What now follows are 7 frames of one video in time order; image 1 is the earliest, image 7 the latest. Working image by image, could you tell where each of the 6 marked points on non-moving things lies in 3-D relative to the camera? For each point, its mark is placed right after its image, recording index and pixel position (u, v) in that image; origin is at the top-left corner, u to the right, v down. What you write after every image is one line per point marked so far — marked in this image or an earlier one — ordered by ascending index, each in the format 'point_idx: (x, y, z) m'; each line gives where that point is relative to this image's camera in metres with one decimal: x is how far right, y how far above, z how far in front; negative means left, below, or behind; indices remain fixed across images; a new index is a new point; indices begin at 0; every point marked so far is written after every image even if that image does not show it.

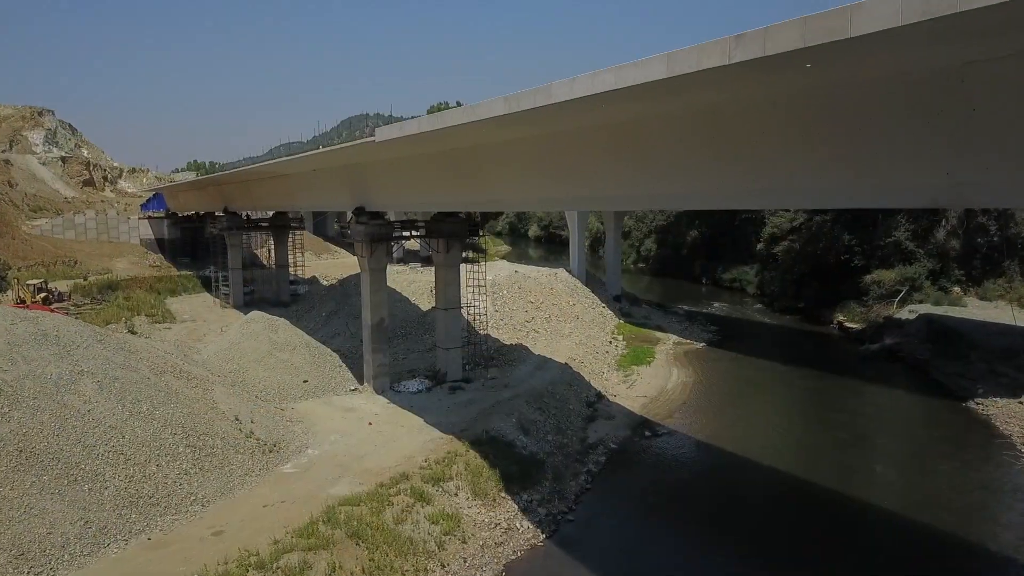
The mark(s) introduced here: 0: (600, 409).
0: (+2.1, -2.9, +19.9) m
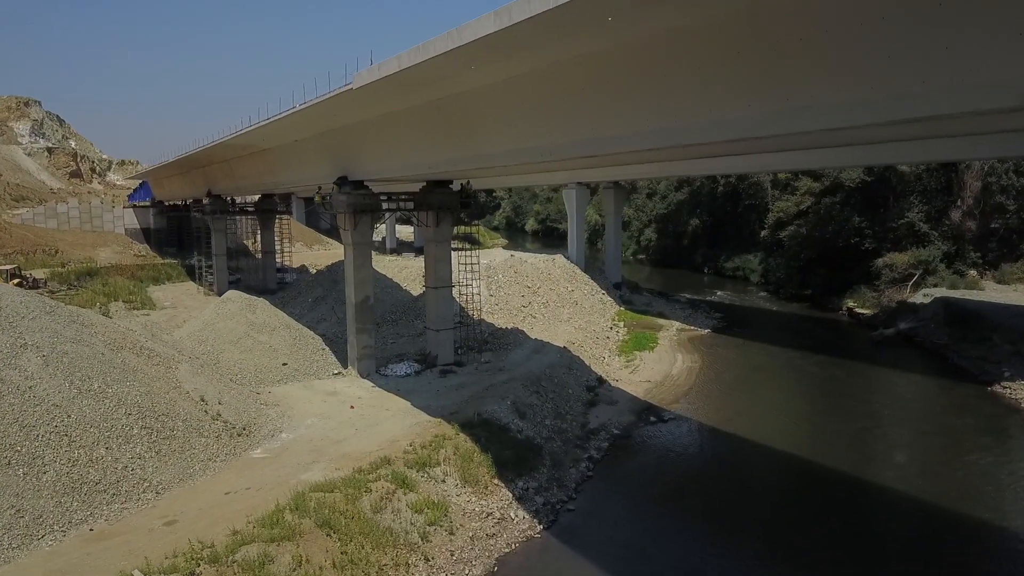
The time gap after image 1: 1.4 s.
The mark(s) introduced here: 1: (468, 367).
0: (+2.0, -2.4, +18.6) m
1: (-1.0, -1.8, +19.0) m
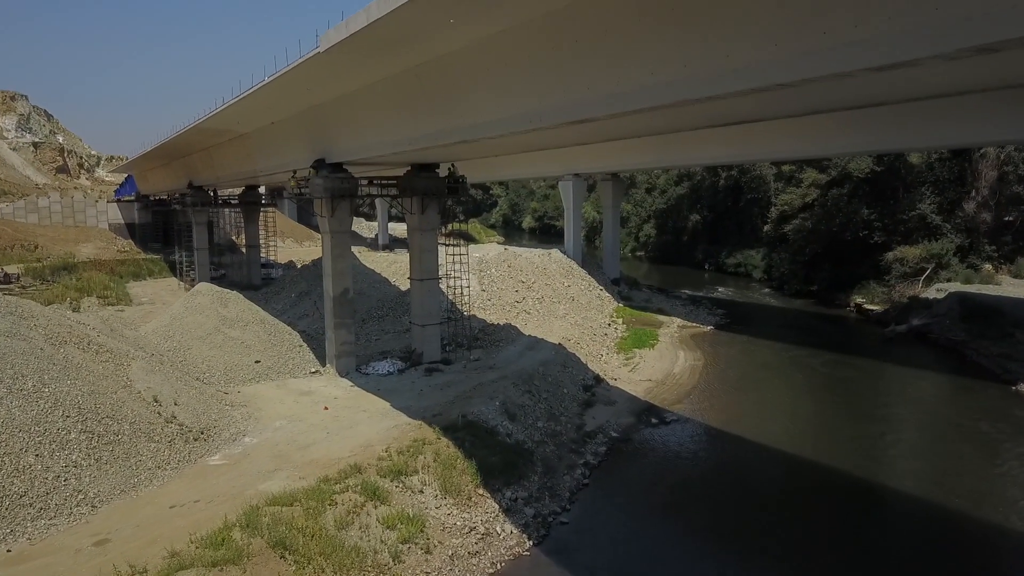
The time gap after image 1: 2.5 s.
0: (+1.8, -2.2, +17.3) m
1: (-1.2, -1.7, +17.7) m
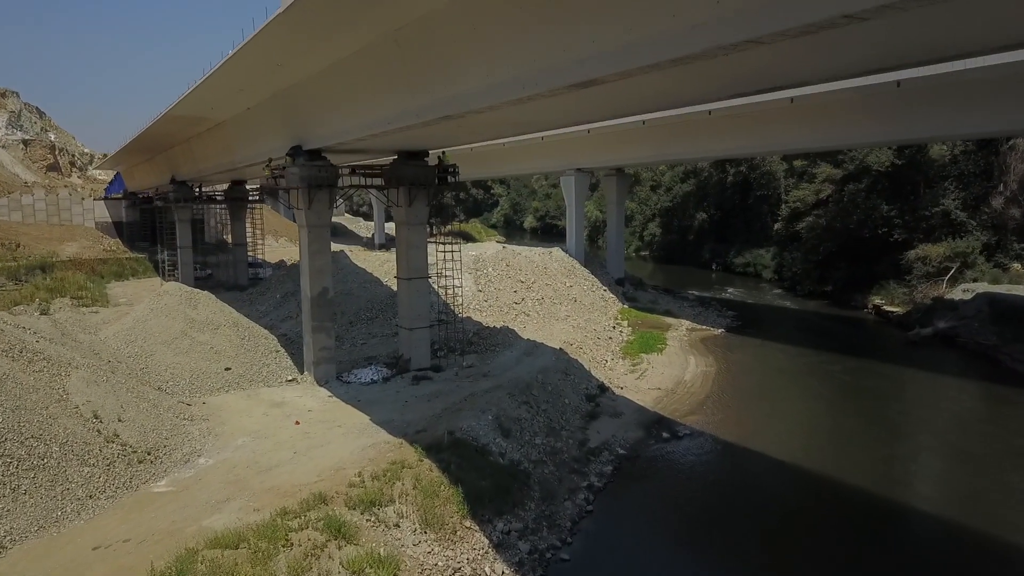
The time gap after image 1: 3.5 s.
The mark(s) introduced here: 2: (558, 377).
0: (+1.8, -2.2, +15.7) m
1: (-1.3, -1.7, +16.1) m
2: (+0.9, -1.7, +16.0) m
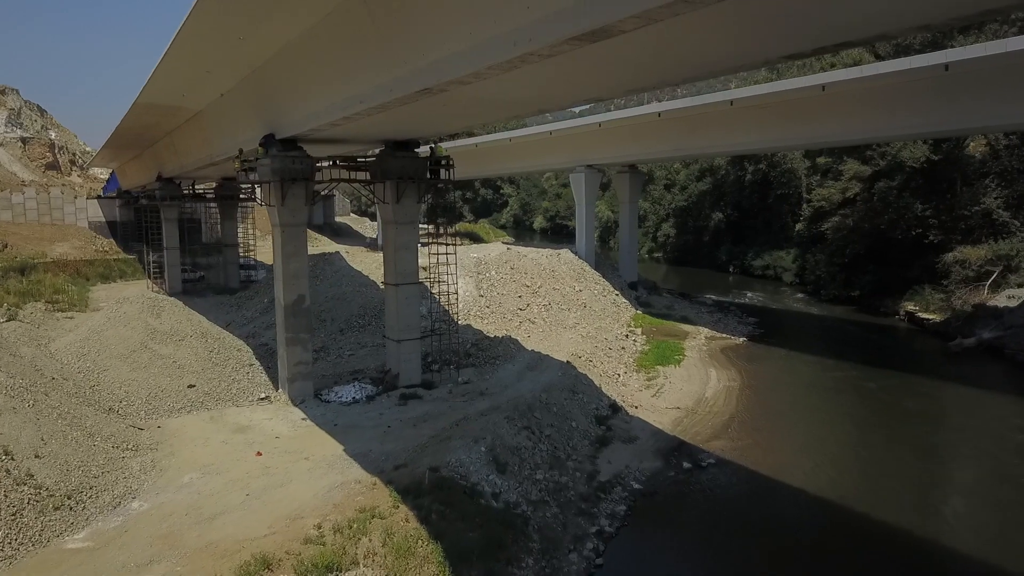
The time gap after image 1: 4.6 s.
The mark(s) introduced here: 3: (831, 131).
0: (+1.8, -2.3, +13.9) m
1: (-1.3, -1.8, +14.4) m
2: (+0.9, -1.9, +14.2) m
3: (+7.4, +3.7, +19.1) m
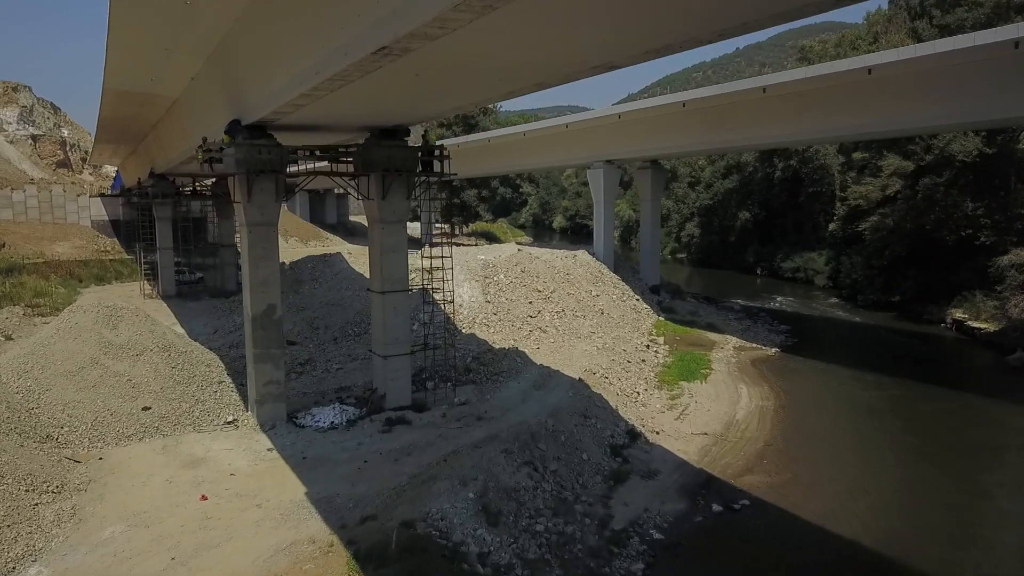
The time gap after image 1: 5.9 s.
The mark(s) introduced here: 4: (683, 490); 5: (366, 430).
0: (+1.8, -2.5, +12.1) m
1: (-1.2, -1.9, +12.6) m
2: (+0.9, -2.0, +12.3) m
3: (+7.6, +3.5, +17.1) m
4: (+2.3, -2.8, +11.2) m
5: (-2.1, -2.0, +11.6) m
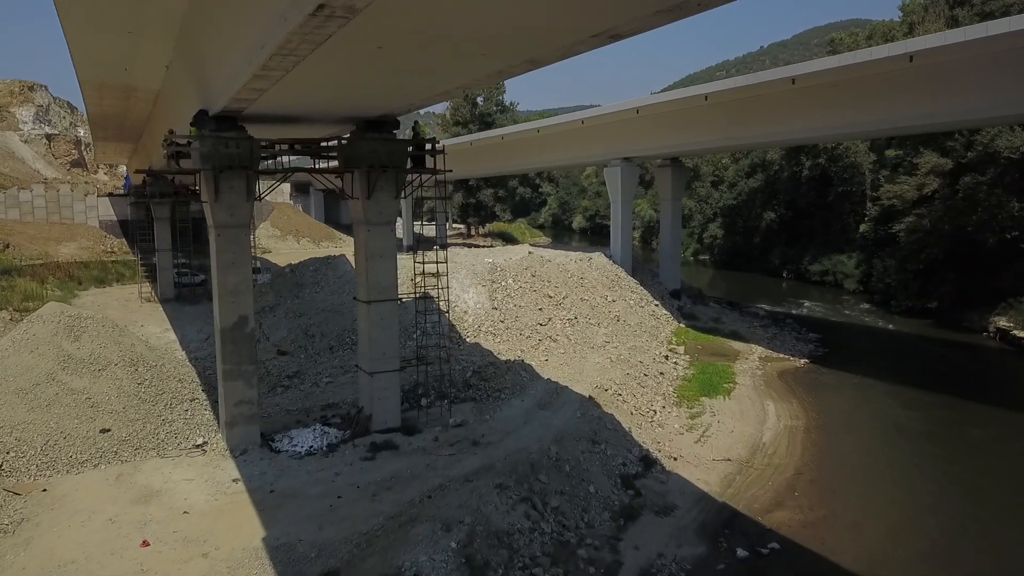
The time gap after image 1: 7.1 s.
0: (+1.8, -2.6, +10.7) m
1: (-1.2, -2.1, +11.3) m
2: (+0.9, -2.1, +11.0) m
3: (+7.7, +3.3, +15.6) m
4: (+2.3, -2.9, +9.9) m
5: (-2.1, -2.1, +10.4) m
